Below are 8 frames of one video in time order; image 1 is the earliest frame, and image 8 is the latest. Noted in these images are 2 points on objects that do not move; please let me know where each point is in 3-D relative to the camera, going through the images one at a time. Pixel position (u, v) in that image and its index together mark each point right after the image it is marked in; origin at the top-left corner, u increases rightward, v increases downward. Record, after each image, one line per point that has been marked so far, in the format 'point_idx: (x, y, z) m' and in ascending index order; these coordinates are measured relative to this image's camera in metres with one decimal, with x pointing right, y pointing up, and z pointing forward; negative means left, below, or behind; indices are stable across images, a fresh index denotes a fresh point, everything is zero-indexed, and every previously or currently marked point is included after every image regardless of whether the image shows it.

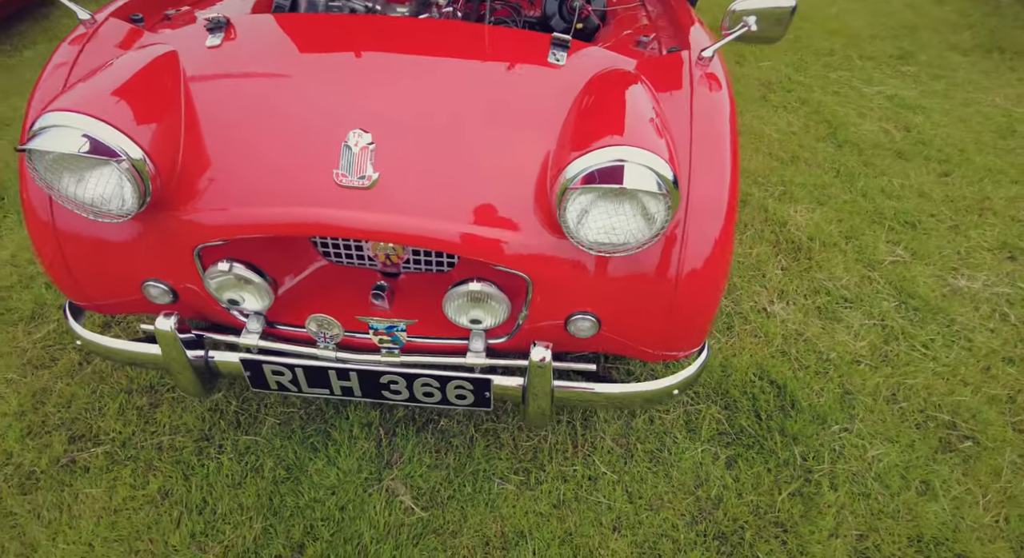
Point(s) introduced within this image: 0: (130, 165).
0: (-0.8, +0.2, +1.2) m
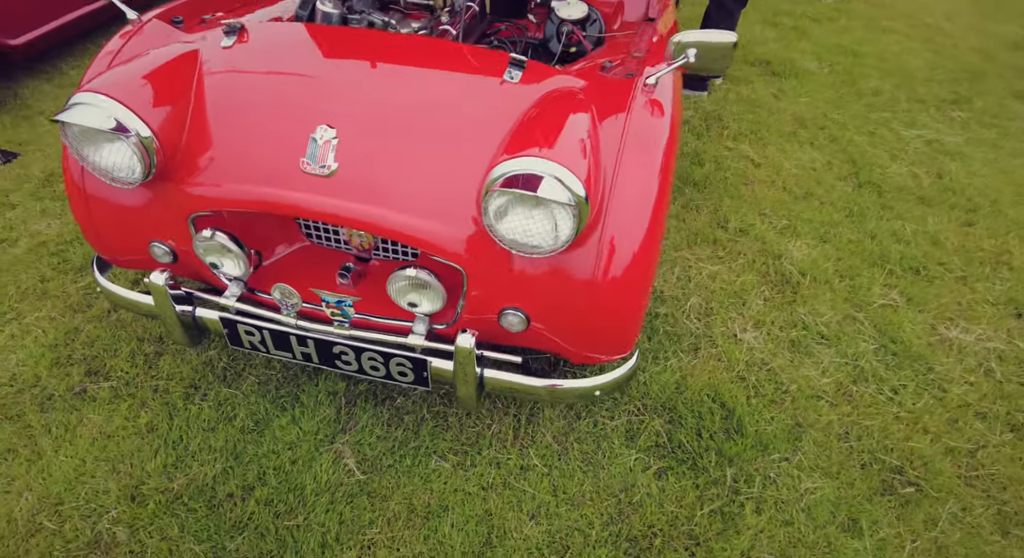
0: (-1.0, +0.3, +1.4) m
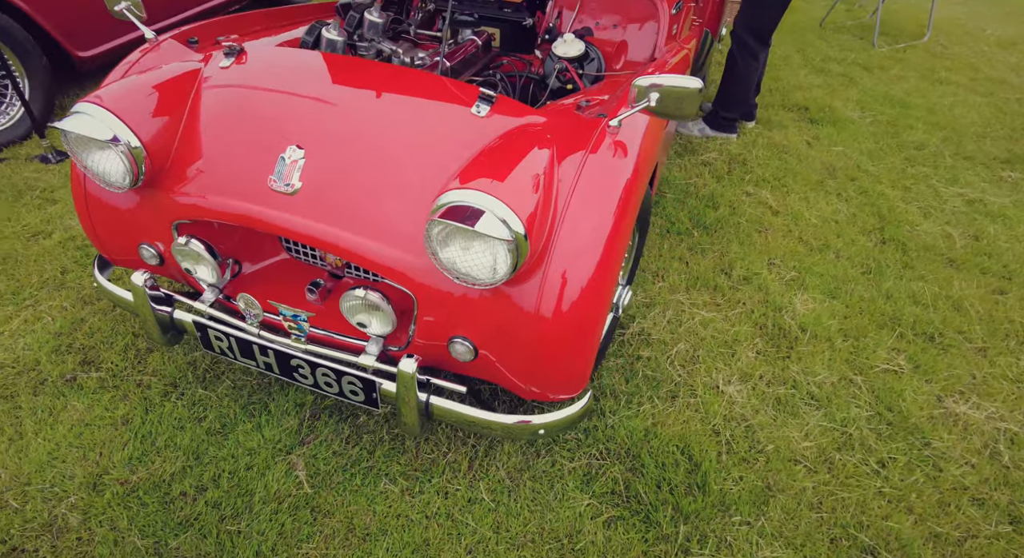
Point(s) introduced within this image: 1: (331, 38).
0: (-1.1, +0.3, +1.6) m
1: (-0.6, +0.8, +2.0) m
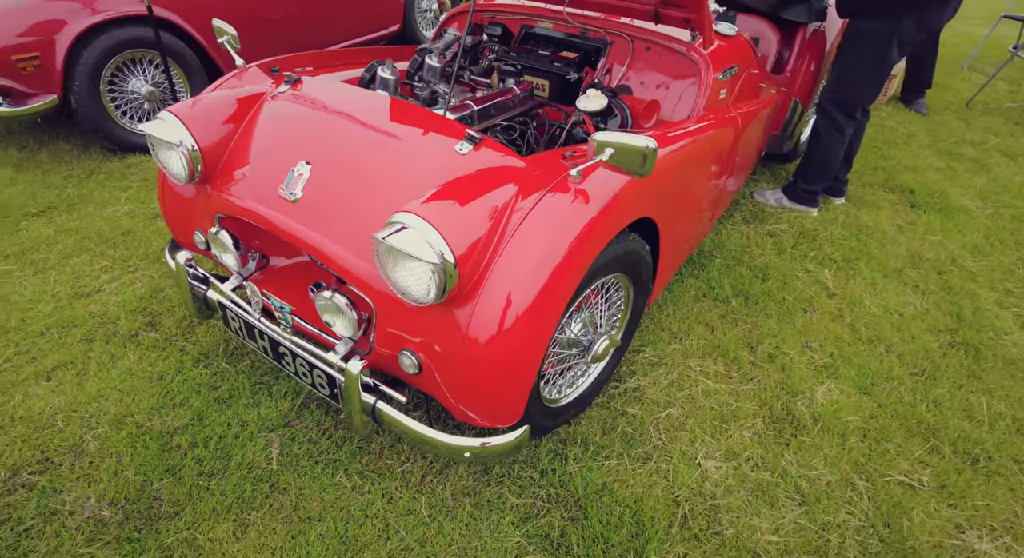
0: (-1.1, +0.4, +1.9) m
1: (-0.5, +0.8, +2.3) m
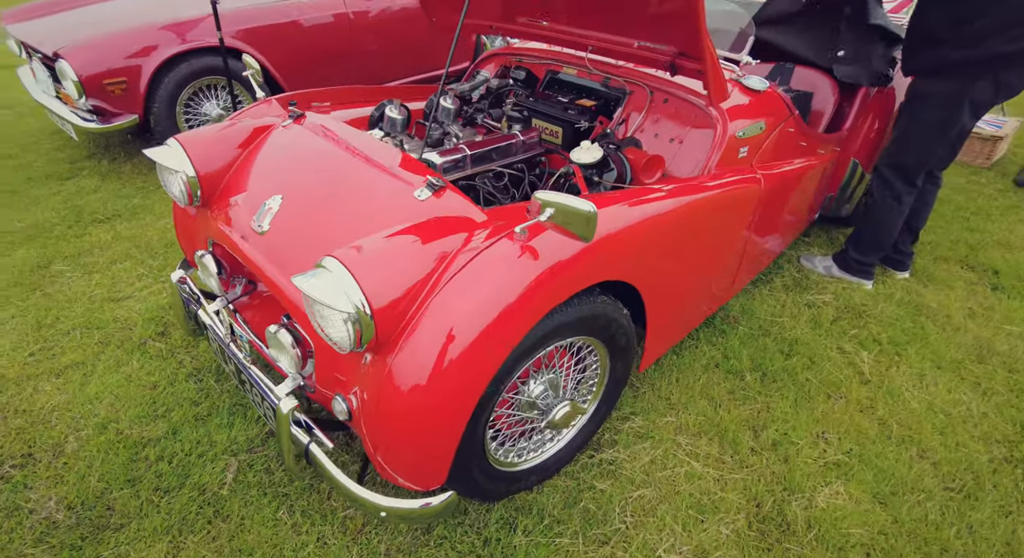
0: (-1.2, +0.4, +2.0) m
1: (-0.5, +0.7, +2.3) m
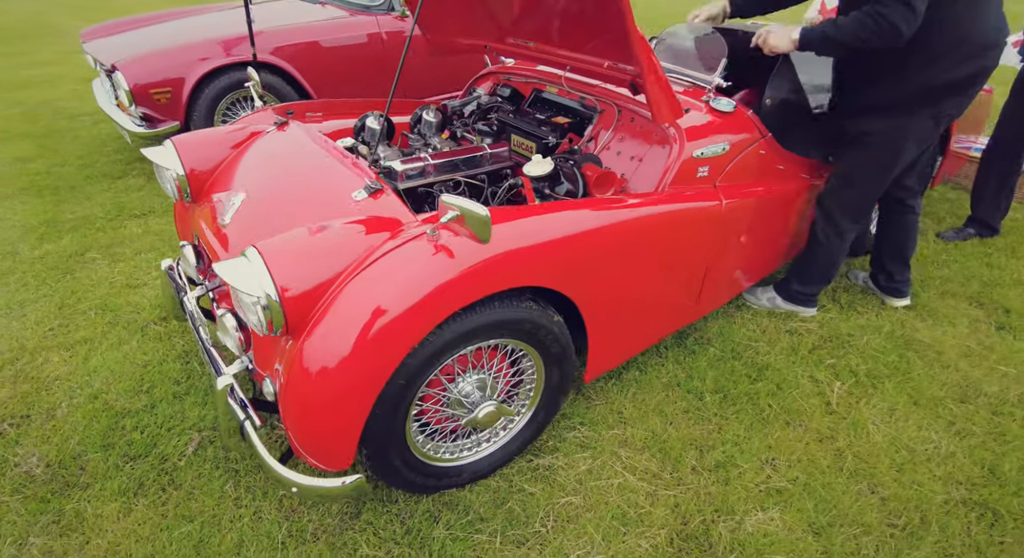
0: (-1.3, +0.4, +2.2) m
1: (-0.6, +0.7, +2.5) m
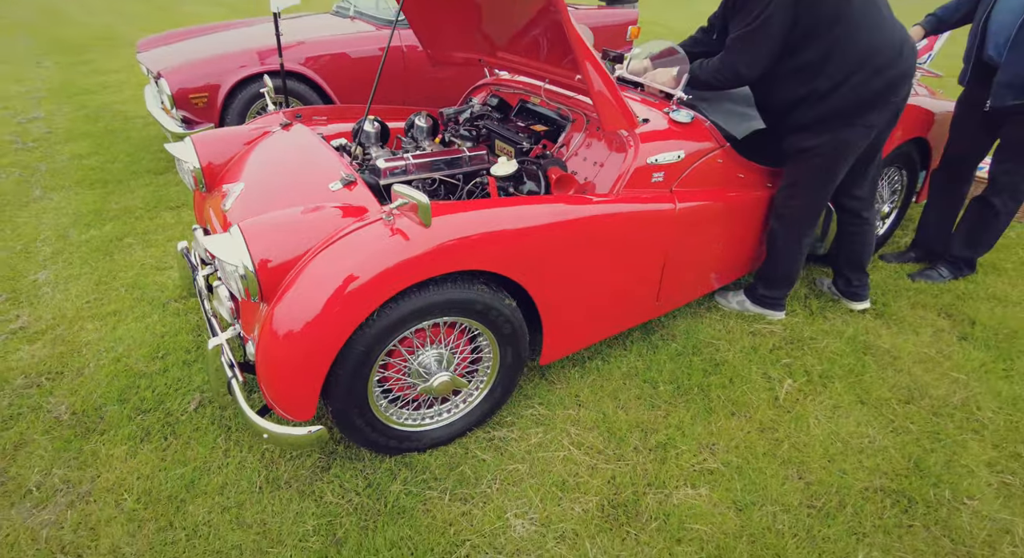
0: (-1.4, +0.5, +2.6) m
1: (-0.7, +0.7, +2.8) m
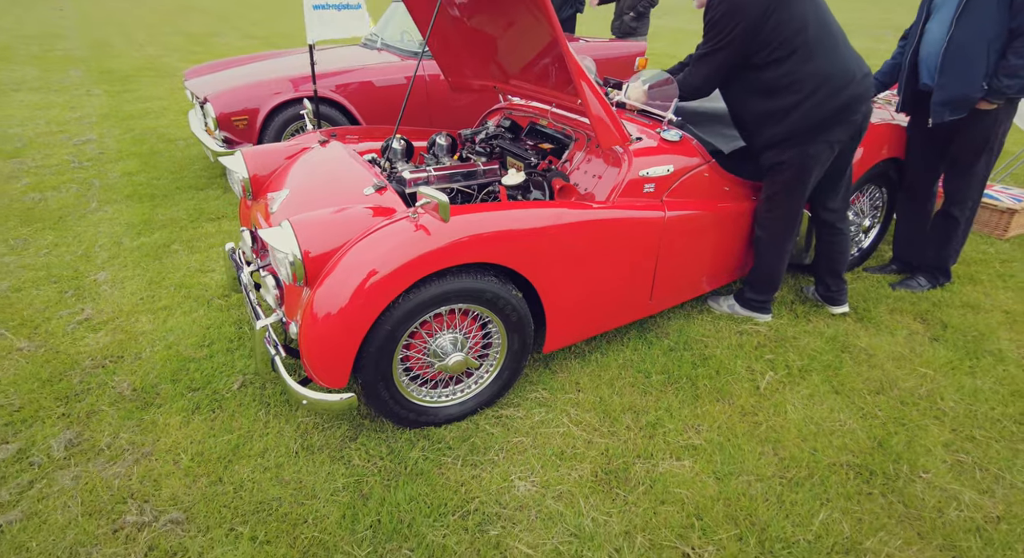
0: (-1.4, +0.5, +2.9) m
1: (-0.7, +0.7, +3.1) m
